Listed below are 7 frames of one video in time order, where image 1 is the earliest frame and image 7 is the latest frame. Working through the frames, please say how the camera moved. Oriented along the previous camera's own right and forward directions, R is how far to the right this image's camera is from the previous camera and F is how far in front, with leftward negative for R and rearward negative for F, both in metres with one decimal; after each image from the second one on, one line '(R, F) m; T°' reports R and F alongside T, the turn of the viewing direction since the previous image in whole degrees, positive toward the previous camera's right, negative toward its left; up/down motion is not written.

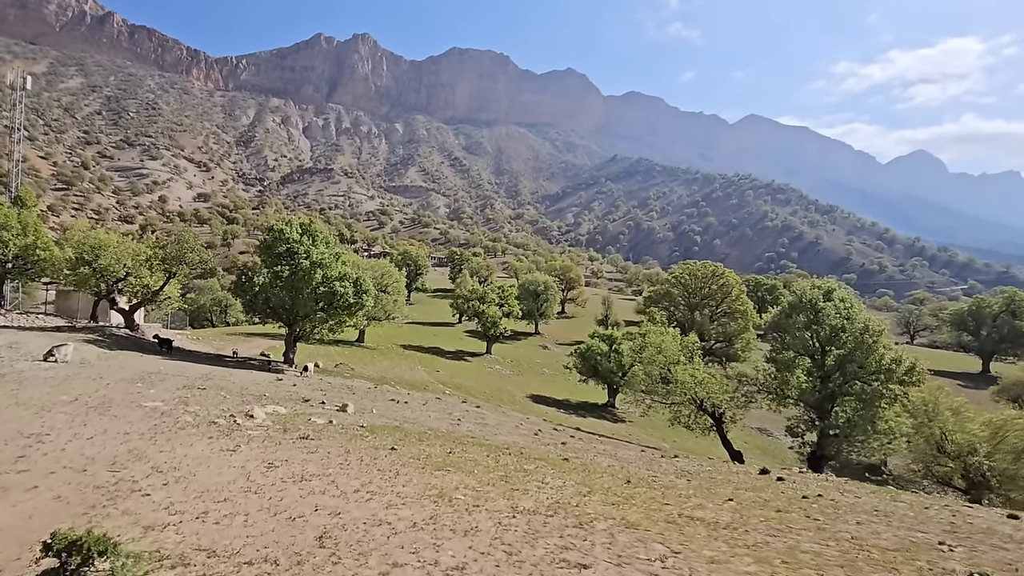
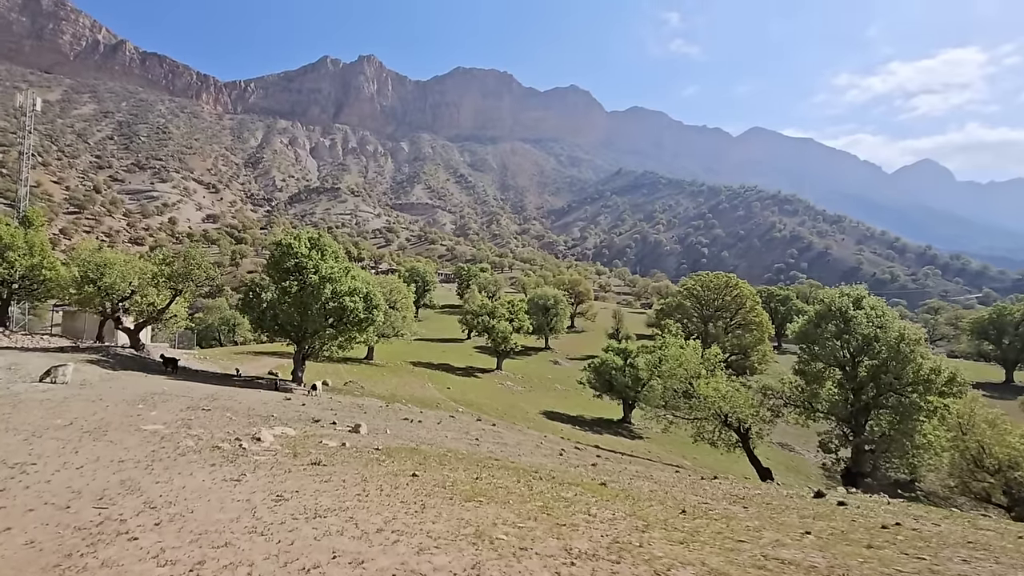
(-0.5, +1.1) m; -1°
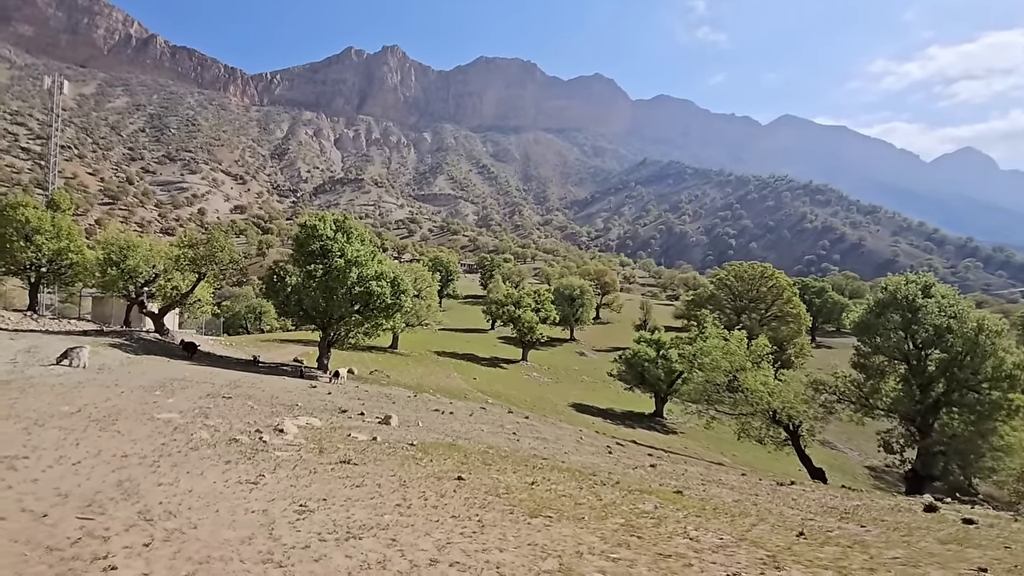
(-0.8, +1.8) m; -2°
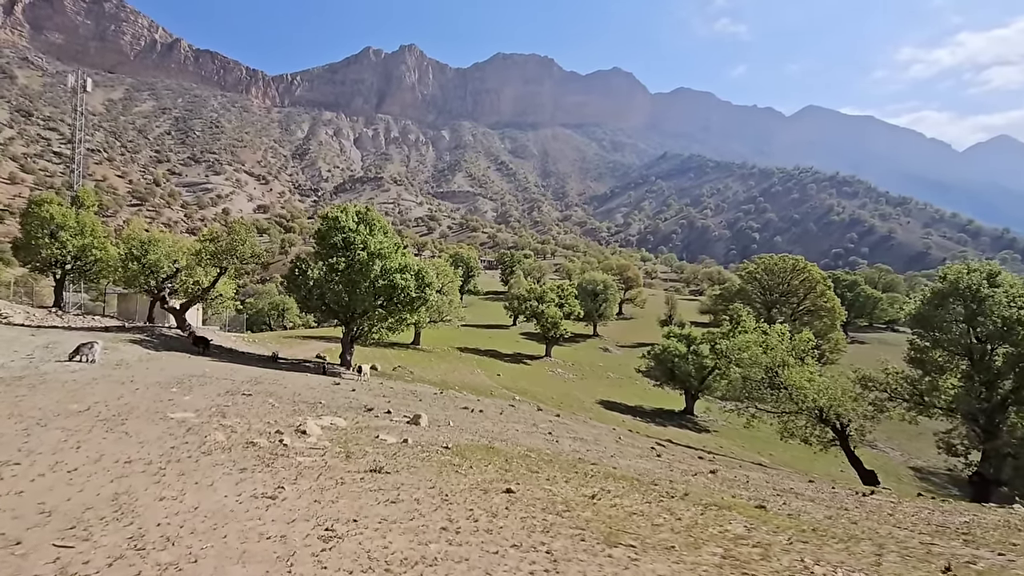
(-0.6, +1.4) m; -2°
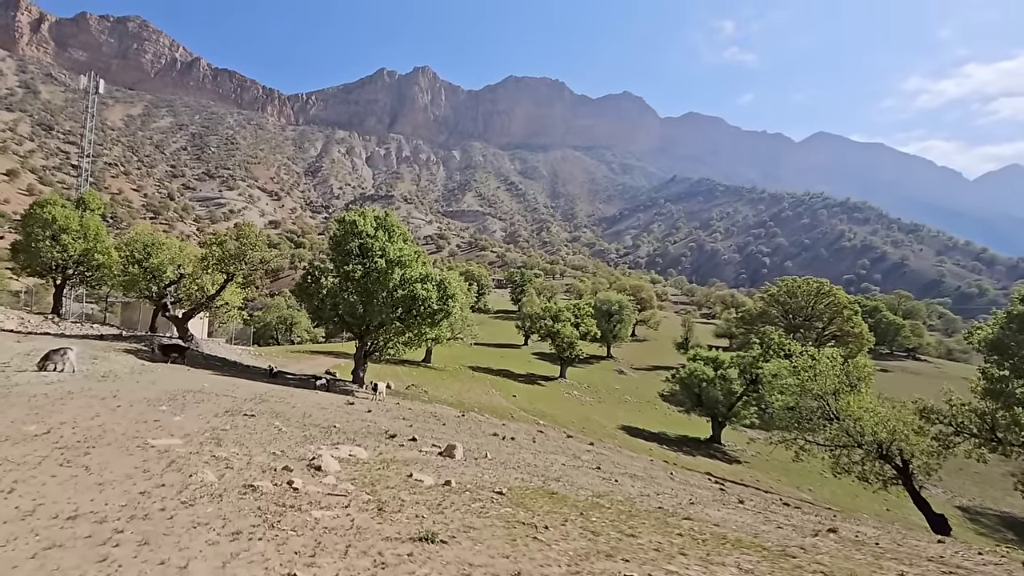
(-1.2, +2.5) m; -1°
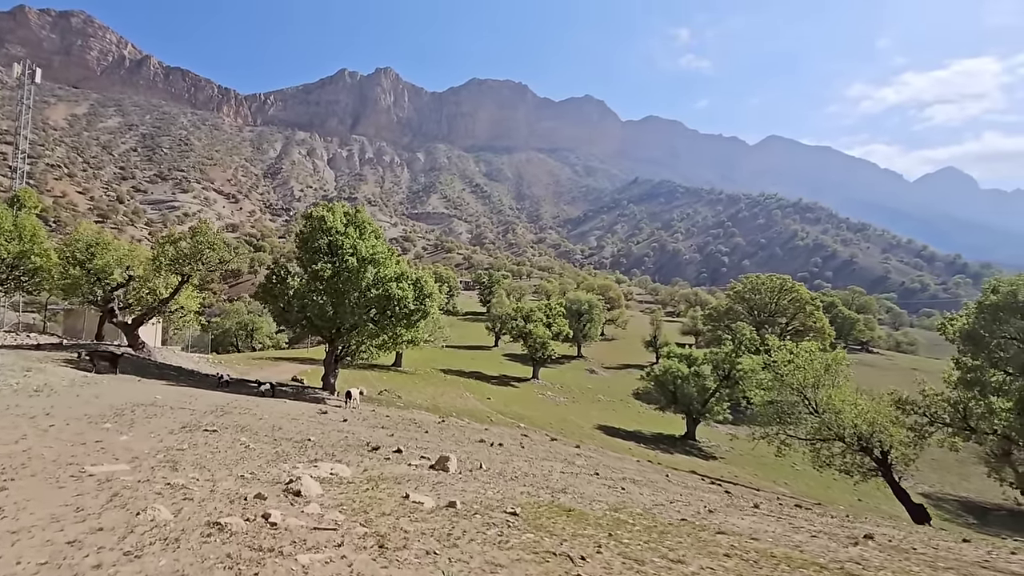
(-0.7, +1.2) m; +4°
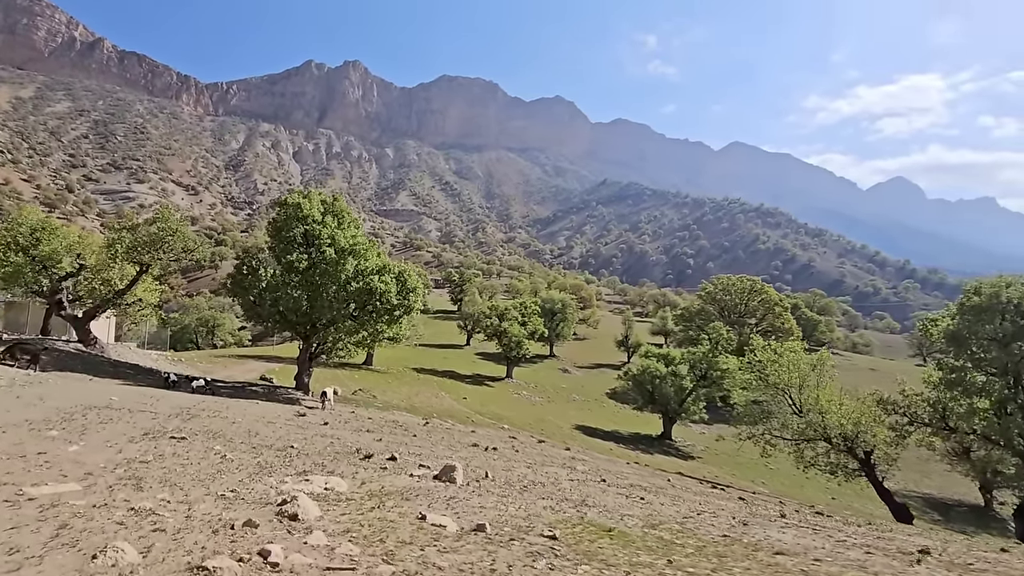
(-1.0, +1.2) m; +3°
